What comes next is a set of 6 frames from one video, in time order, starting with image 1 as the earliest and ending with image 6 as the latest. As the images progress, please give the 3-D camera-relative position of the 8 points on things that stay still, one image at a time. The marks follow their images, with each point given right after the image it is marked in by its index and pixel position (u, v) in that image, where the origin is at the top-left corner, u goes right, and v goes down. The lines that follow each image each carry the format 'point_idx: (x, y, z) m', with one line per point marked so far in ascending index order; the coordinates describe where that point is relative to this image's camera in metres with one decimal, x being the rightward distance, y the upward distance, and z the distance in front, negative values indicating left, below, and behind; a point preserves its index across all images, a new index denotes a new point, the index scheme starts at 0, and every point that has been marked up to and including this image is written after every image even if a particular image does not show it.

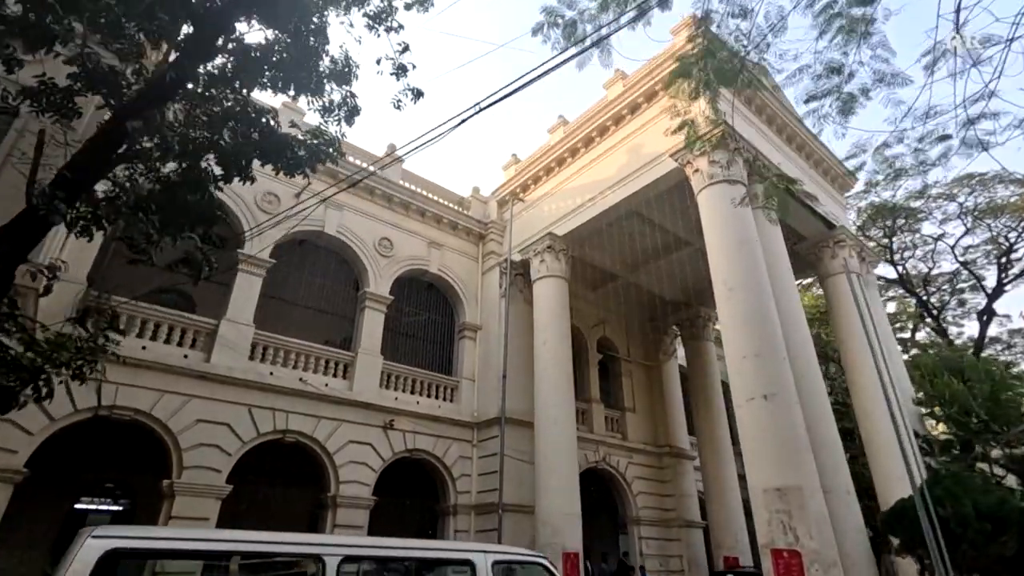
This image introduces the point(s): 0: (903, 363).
0: (+7.7, -1.5, +10.9) m
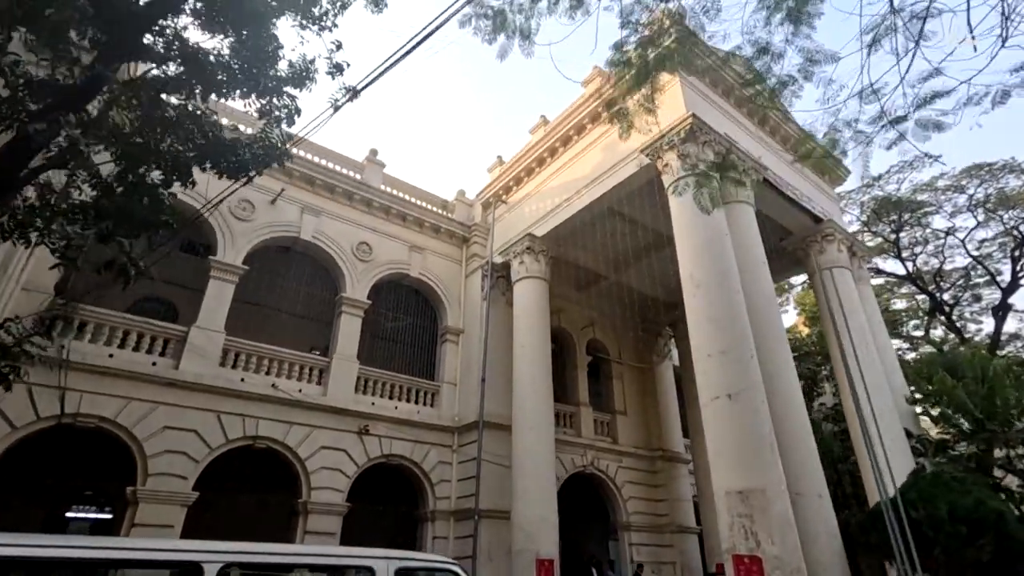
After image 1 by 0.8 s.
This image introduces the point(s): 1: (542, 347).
0: (+7.3, -1.4, +10.5) m
1: (+0.5, -1.1, +10.7) m
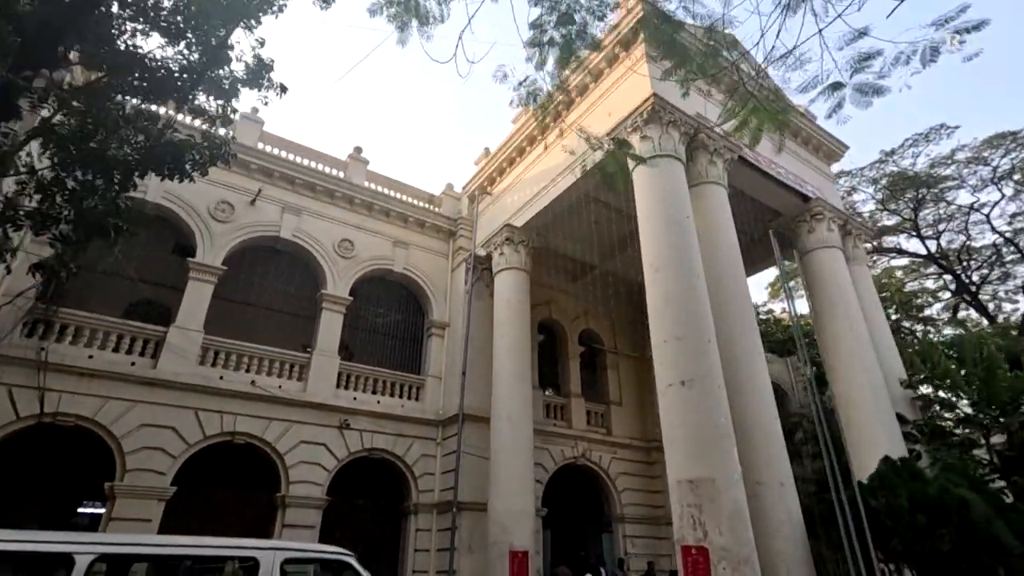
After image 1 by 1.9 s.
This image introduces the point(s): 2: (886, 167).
0: (+6.8, -1.0, +10.0) m
1: (+0.2, -1.0, +10.6) m
2: (+11.7, +3.8, +17.5) m
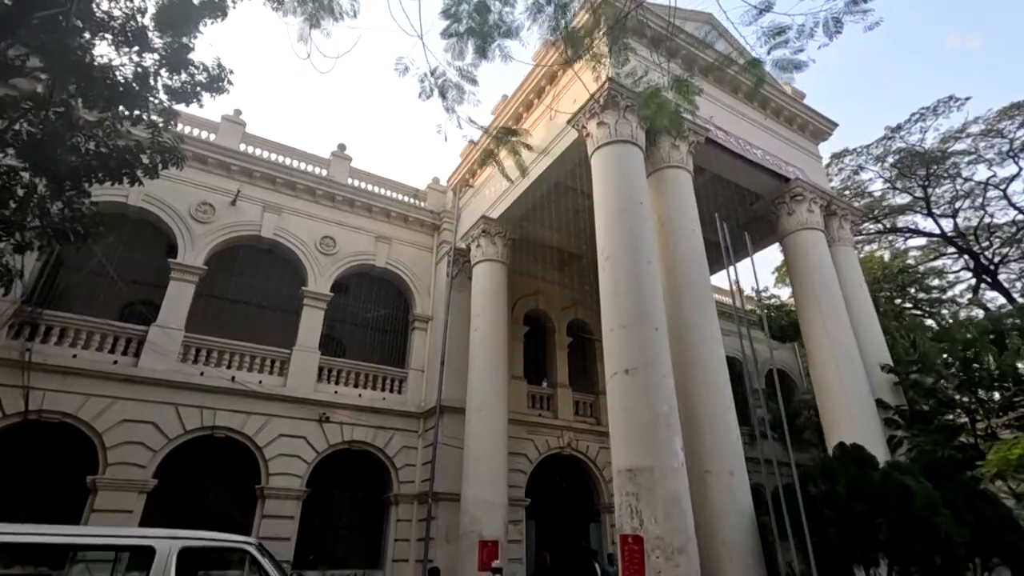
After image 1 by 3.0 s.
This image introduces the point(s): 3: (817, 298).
0: (+6.3, -0.7, +9.7) m
1: (-0.3, -0.8, +10.6) m
2: (+11.5, +4.4, +16.8) m
3: (+5.2, -0.2, +9.5) m
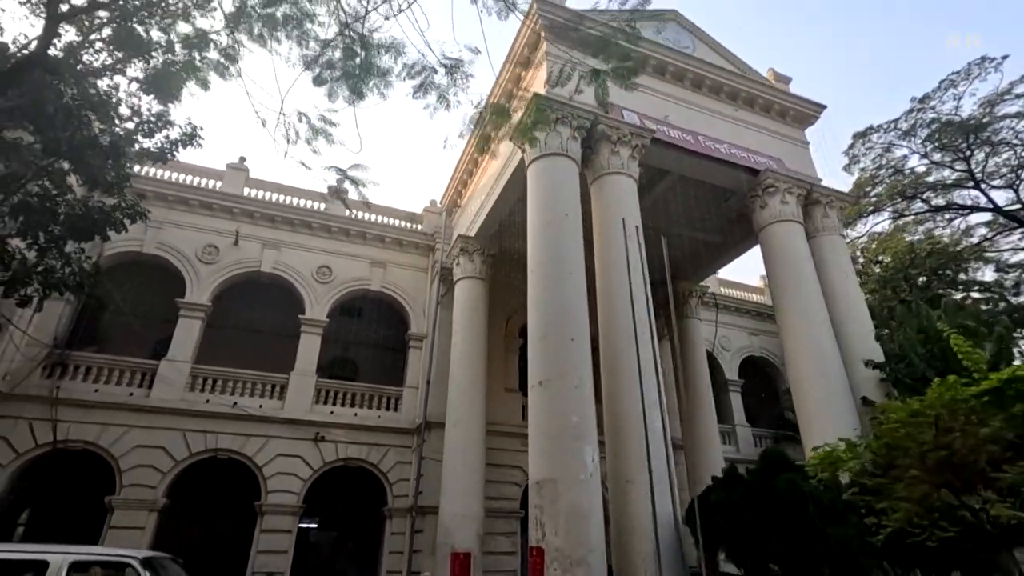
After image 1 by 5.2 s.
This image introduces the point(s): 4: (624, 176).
0: (+5.7, -0.5, +9.1) m
1: (-0.7, -1.1, +10.9) m
2: (+11.4, +4.8, +15.5) m
3: (+4.6, -0.1, +9.1) m
4: (+1.7, +1.7, +8.4) m
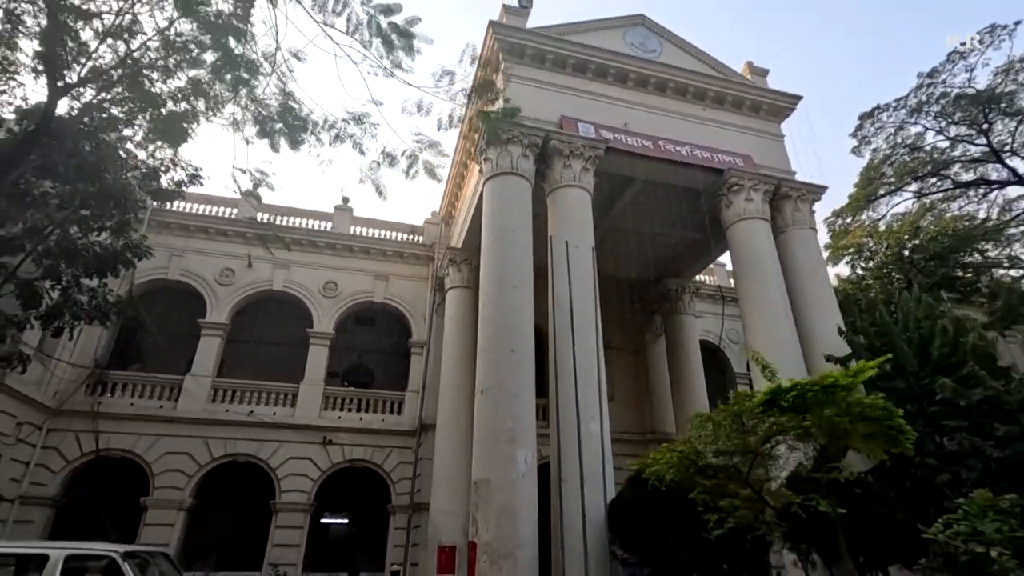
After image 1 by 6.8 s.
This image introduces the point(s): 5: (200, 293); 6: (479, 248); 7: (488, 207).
0: (+5.2, -0.4, +9.1) m
1: (-1.0, -1.3, +11.5) m
2: (+11.2, +5.3, +14.9) m
3: (+4.0, -0.1, +9.2) m
4: (+1.0, +1.6, +8.8) m
5: (-7.1, -0.1, +12.6) m
6: (-0.7, +0.9, +12.3) m
7: (-0.4, +1.2, +8.7) m
